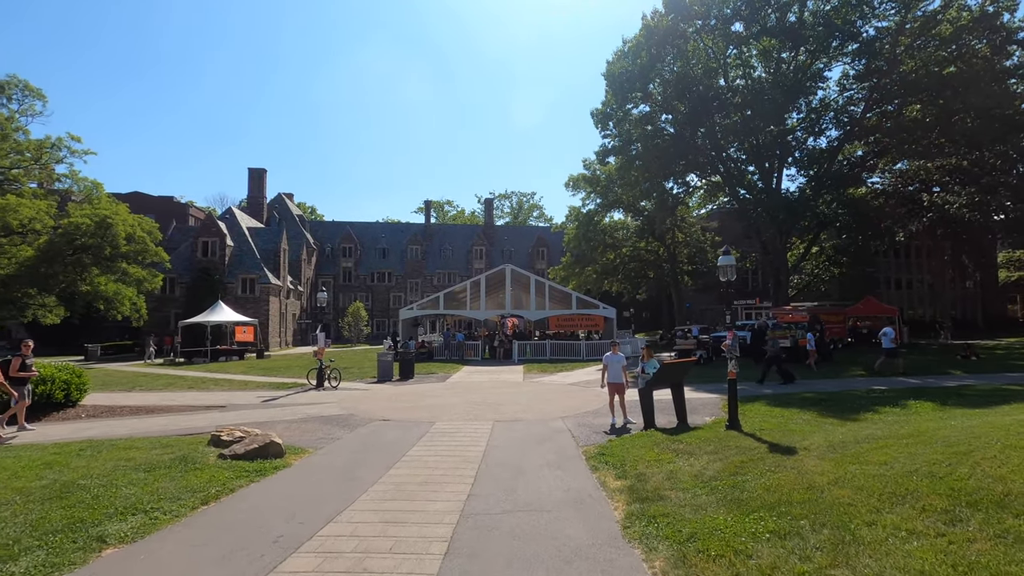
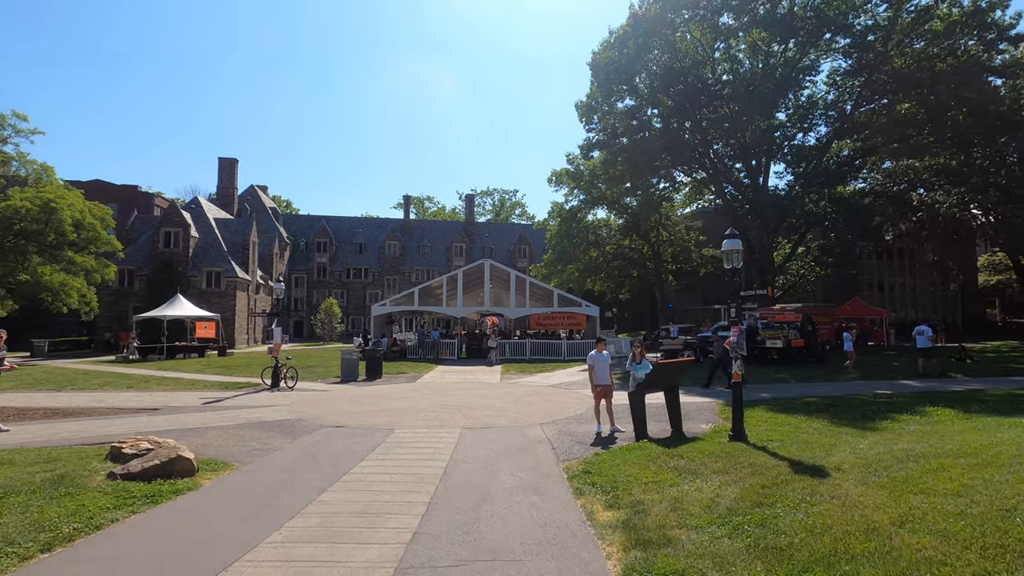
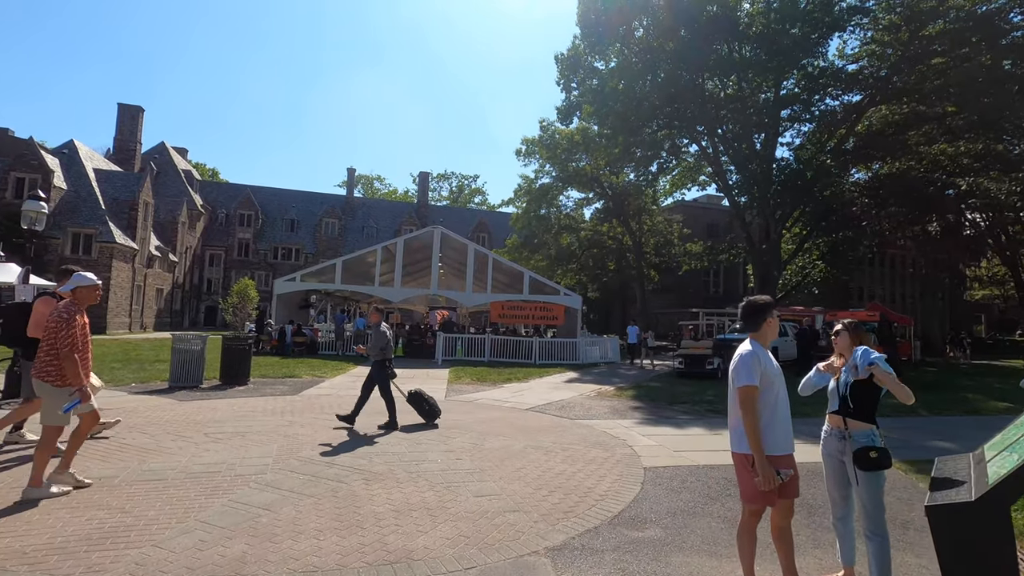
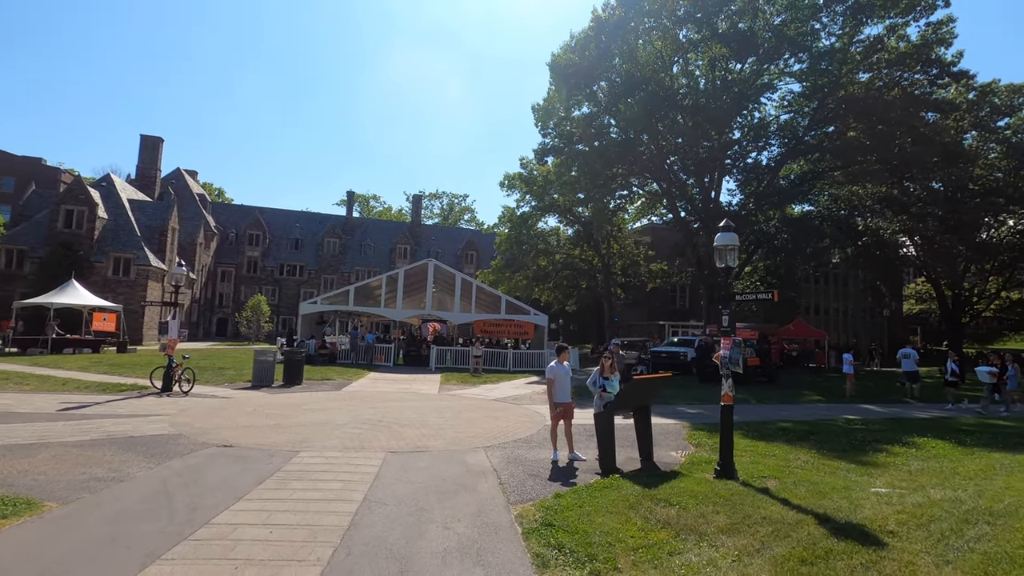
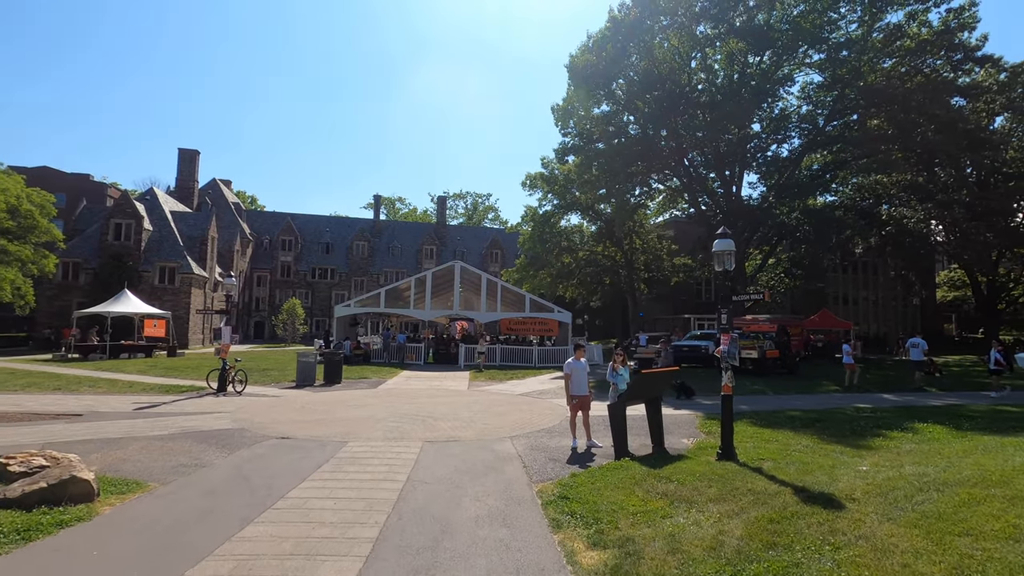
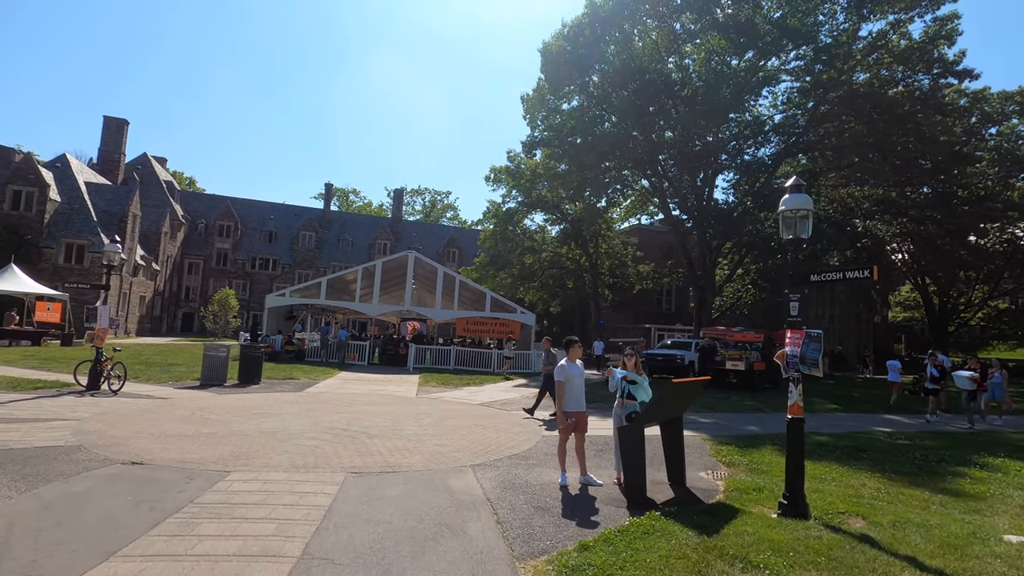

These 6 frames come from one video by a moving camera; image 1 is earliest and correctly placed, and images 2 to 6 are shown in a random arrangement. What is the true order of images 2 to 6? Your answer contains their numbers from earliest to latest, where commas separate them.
2, 5, 4, 6, 3
